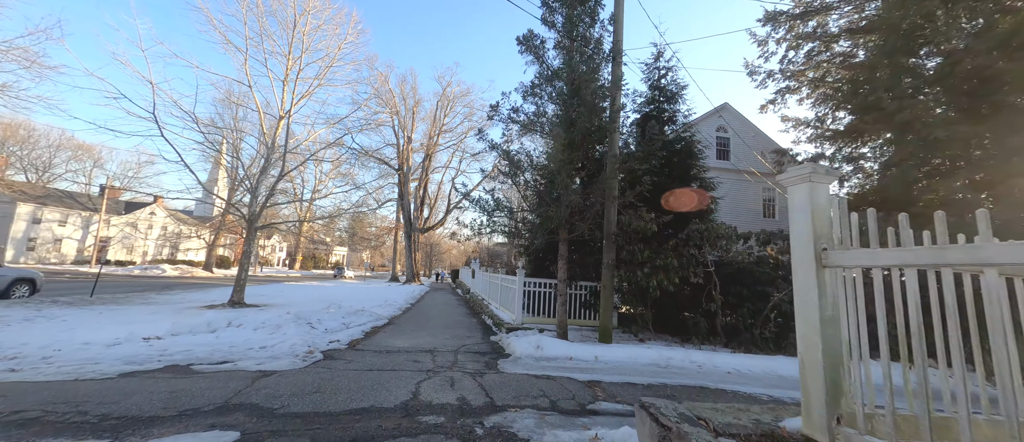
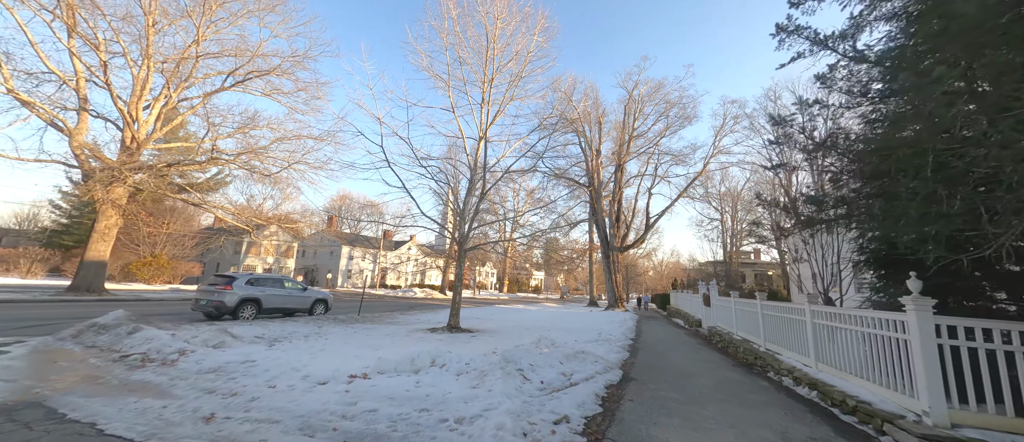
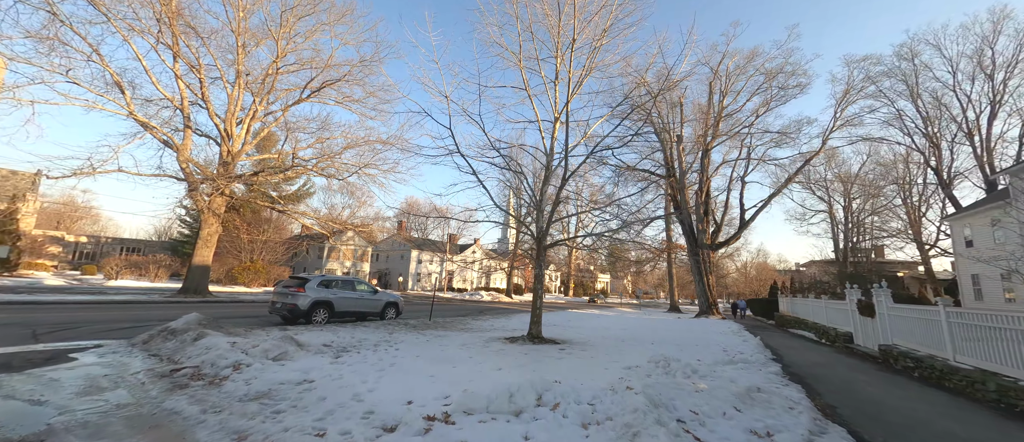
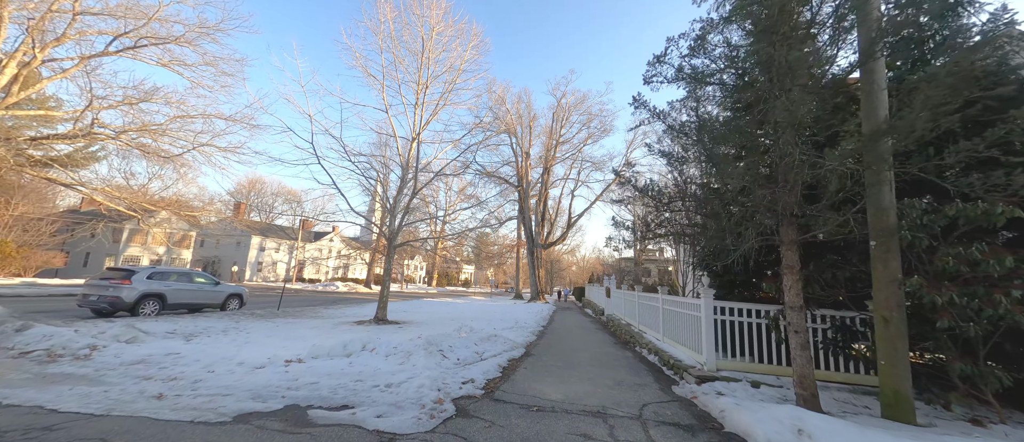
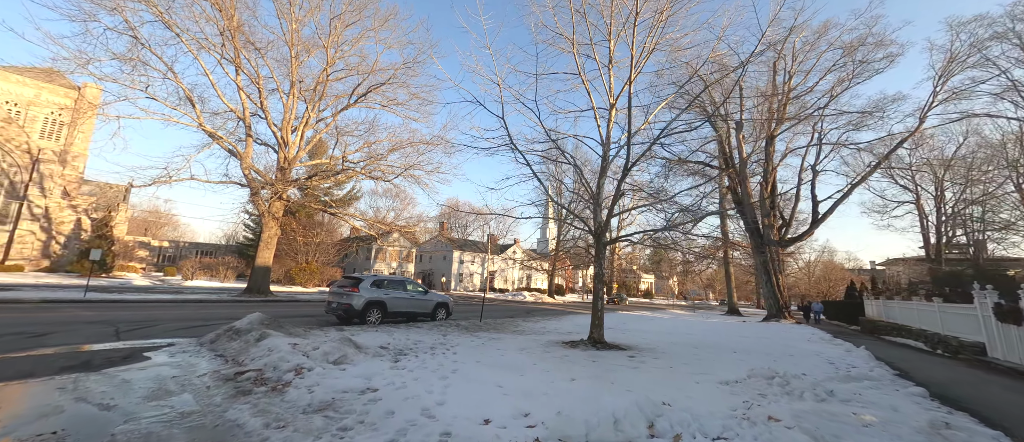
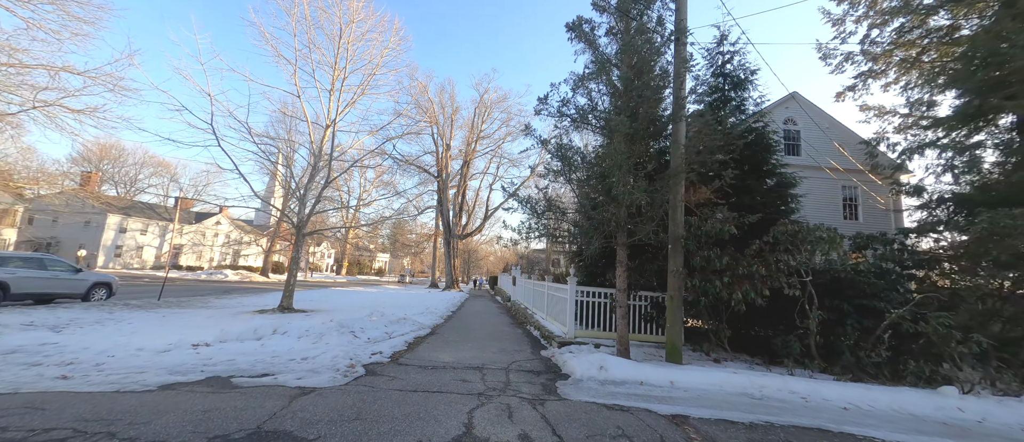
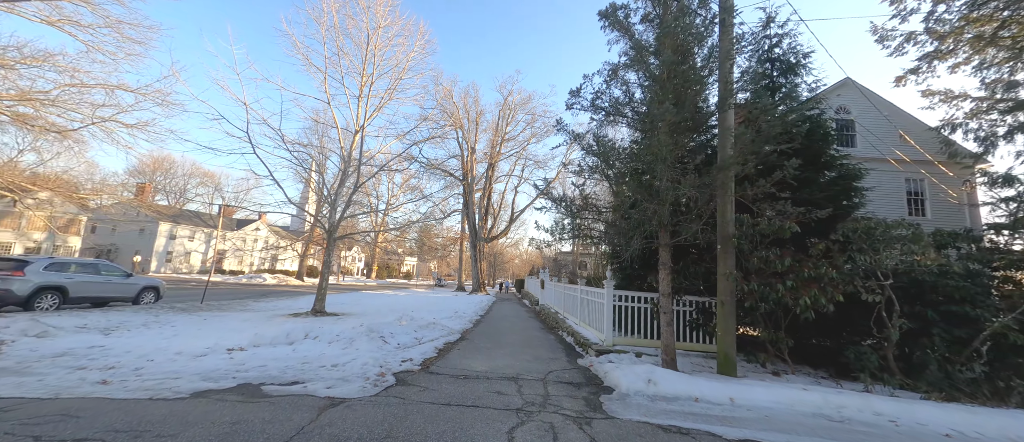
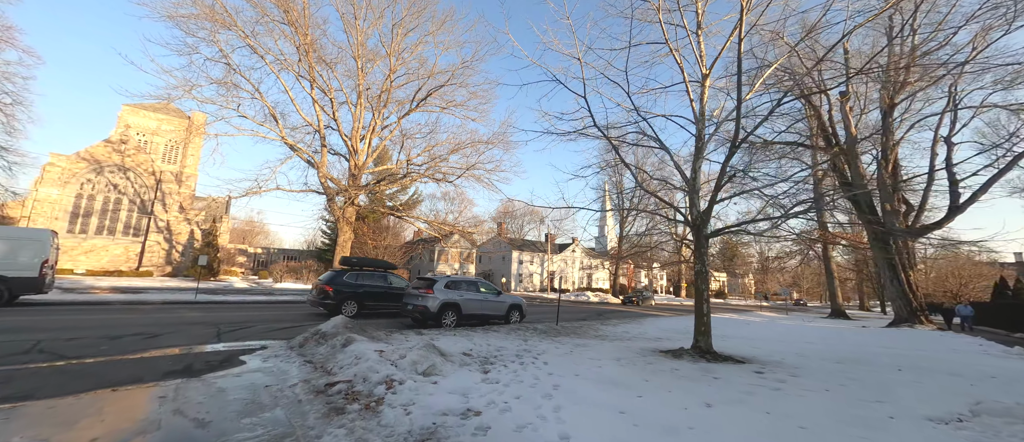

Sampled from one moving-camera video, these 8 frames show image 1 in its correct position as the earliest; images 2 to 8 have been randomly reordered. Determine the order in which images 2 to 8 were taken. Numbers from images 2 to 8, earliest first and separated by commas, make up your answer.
6, 7, 4, 2, 3, 5, 8
